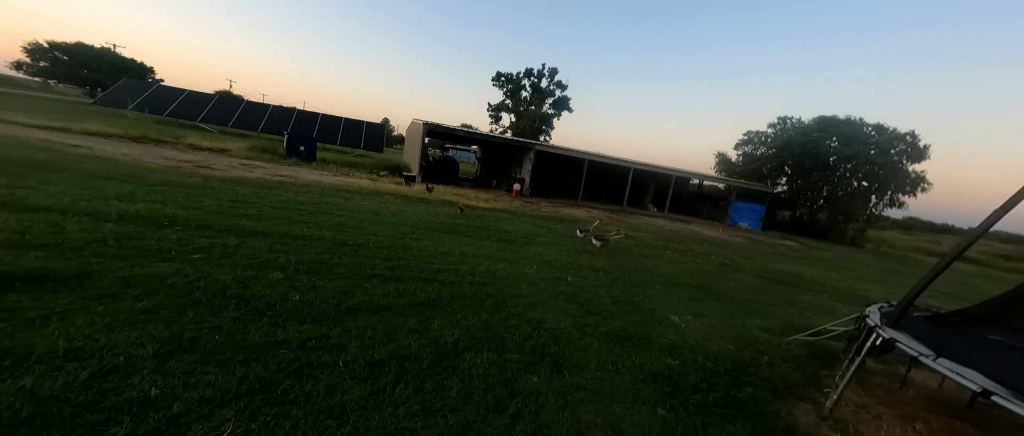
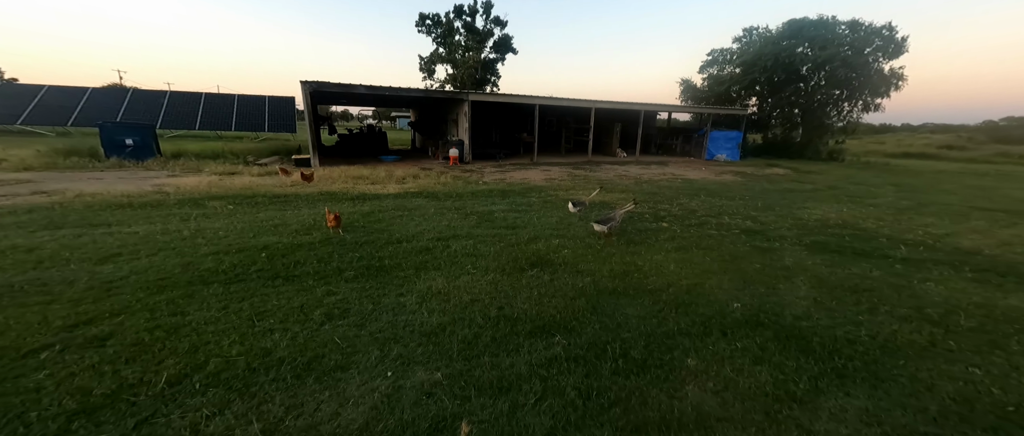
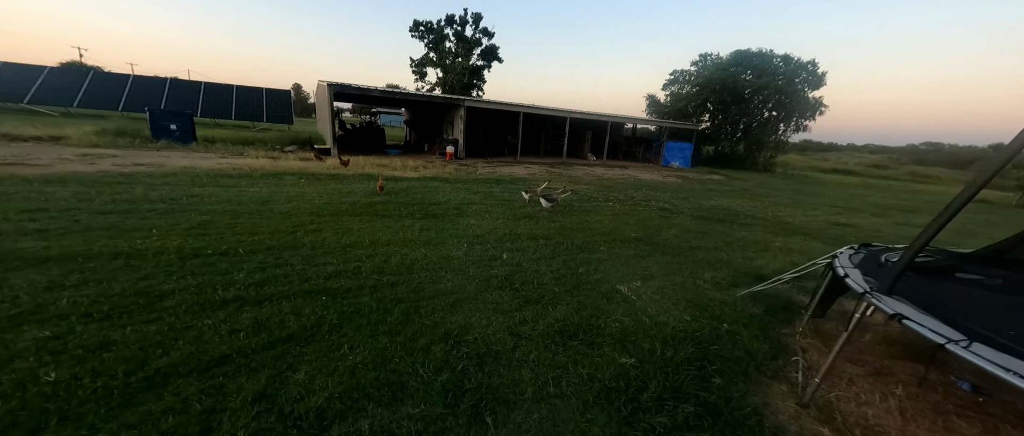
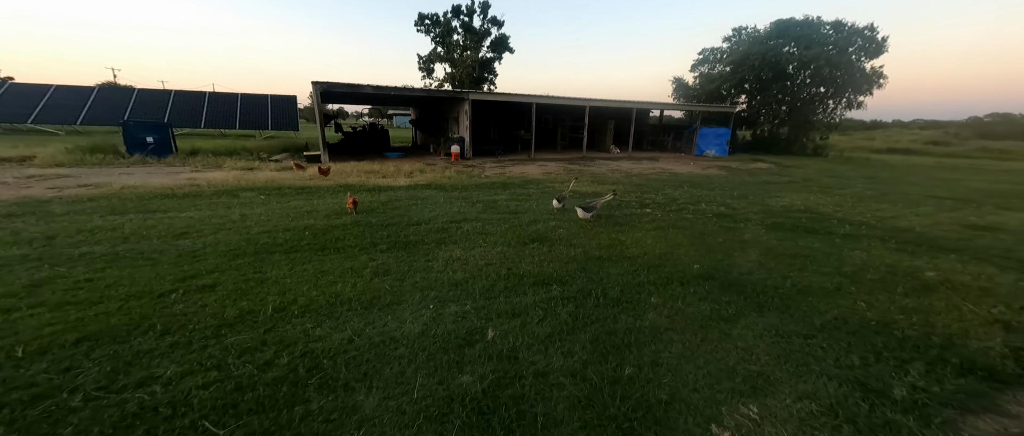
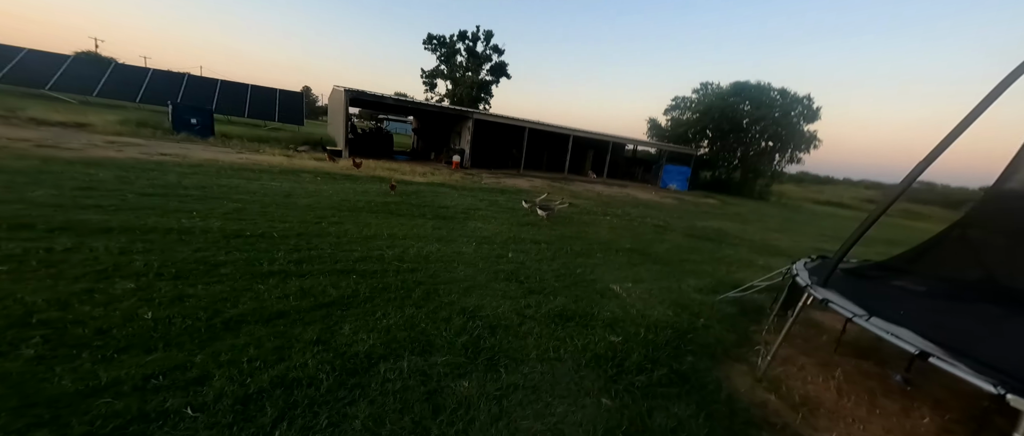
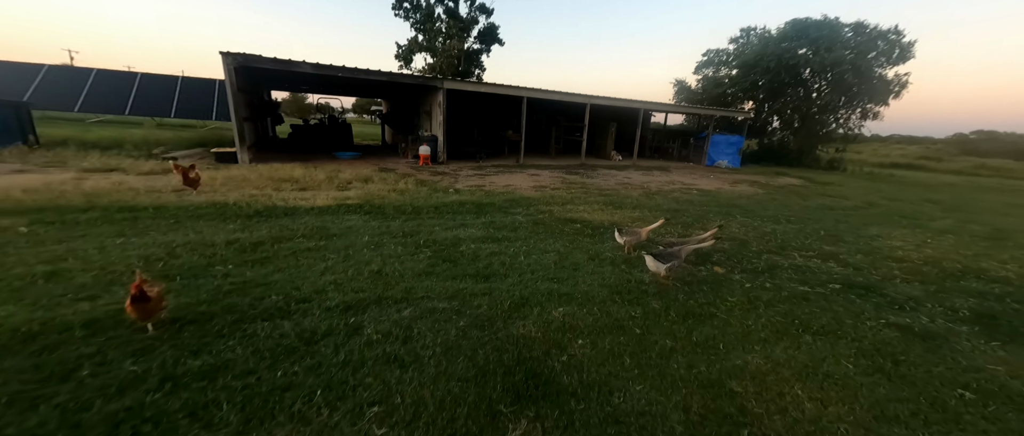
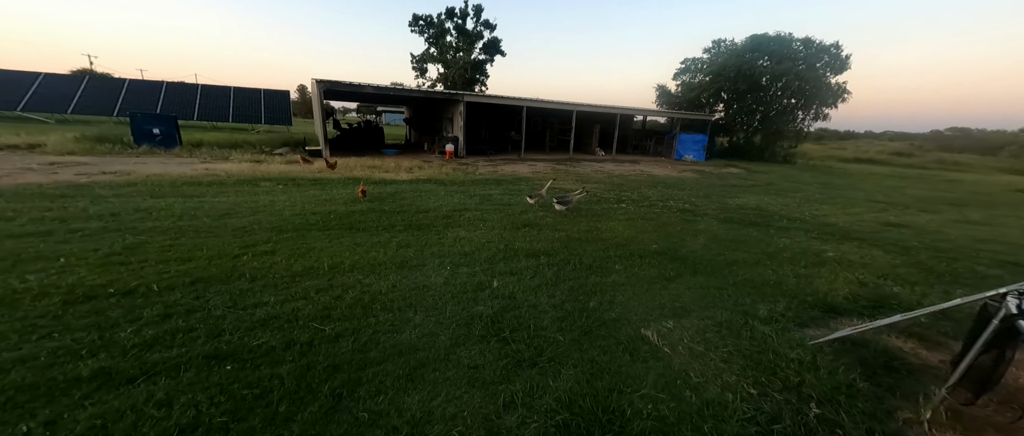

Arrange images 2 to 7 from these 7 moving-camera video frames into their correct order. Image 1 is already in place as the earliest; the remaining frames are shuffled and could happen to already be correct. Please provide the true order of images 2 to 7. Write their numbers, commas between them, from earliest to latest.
5, 3, 7, 4, 2, 6
